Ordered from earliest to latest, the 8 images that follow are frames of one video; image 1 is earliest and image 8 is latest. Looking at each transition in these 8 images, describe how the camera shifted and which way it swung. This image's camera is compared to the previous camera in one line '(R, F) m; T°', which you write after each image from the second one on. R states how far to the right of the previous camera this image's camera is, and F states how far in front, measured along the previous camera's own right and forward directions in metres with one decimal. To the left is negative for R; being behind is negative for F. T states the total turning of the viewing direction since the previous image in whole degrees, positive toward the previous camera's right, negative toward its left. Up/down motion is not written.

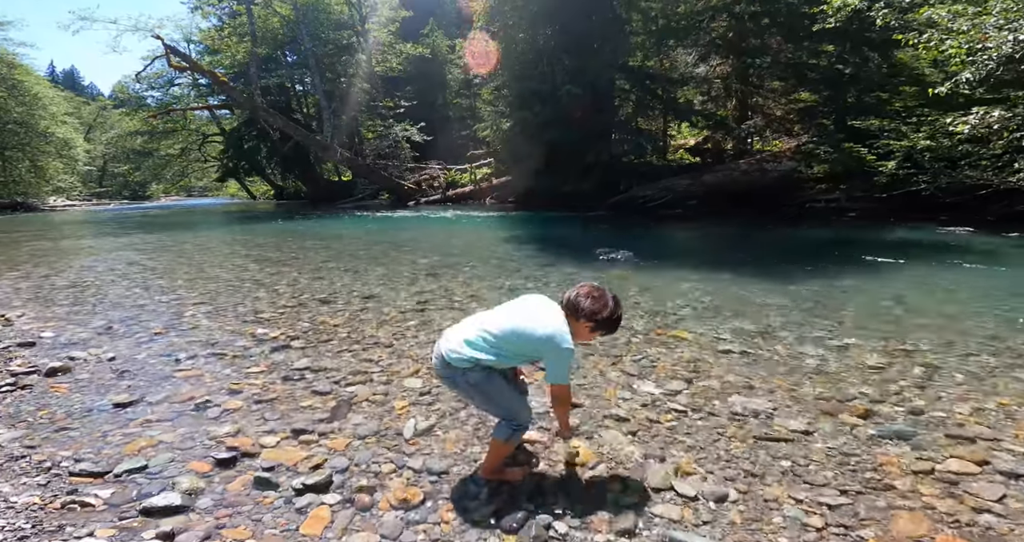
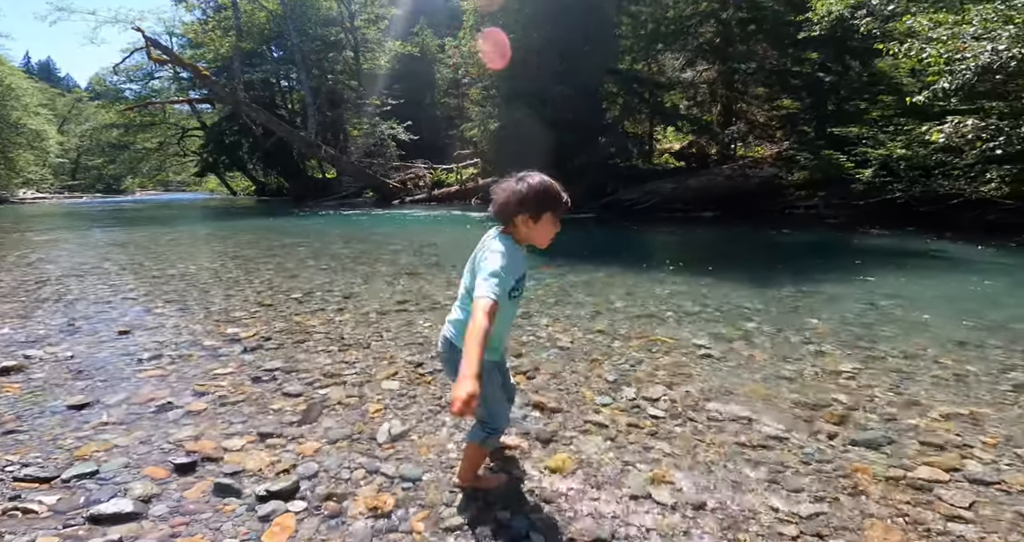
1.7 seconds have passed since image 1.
(0.0, +0.1) m; +2°
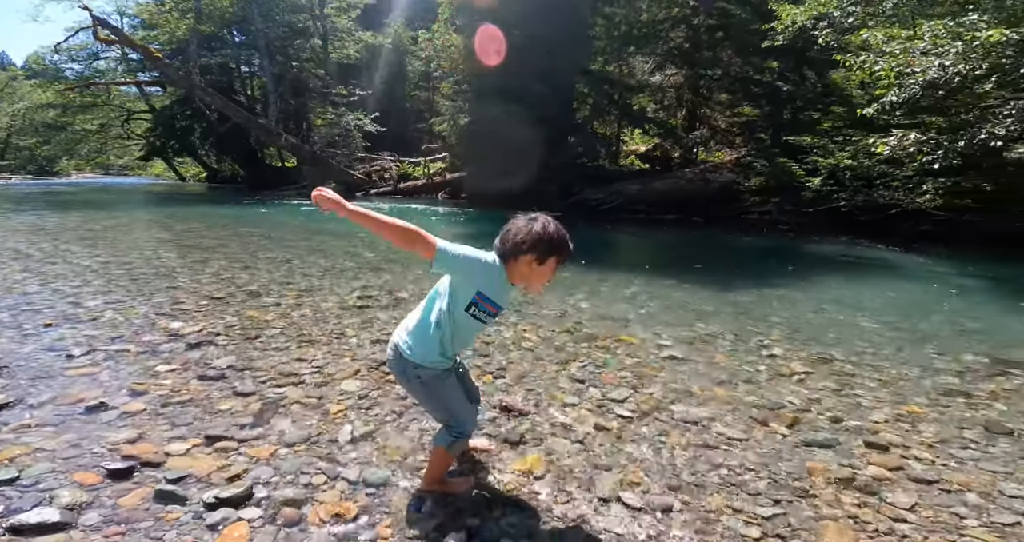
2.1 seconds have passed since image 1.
(0.0, 0.0) m; +4°
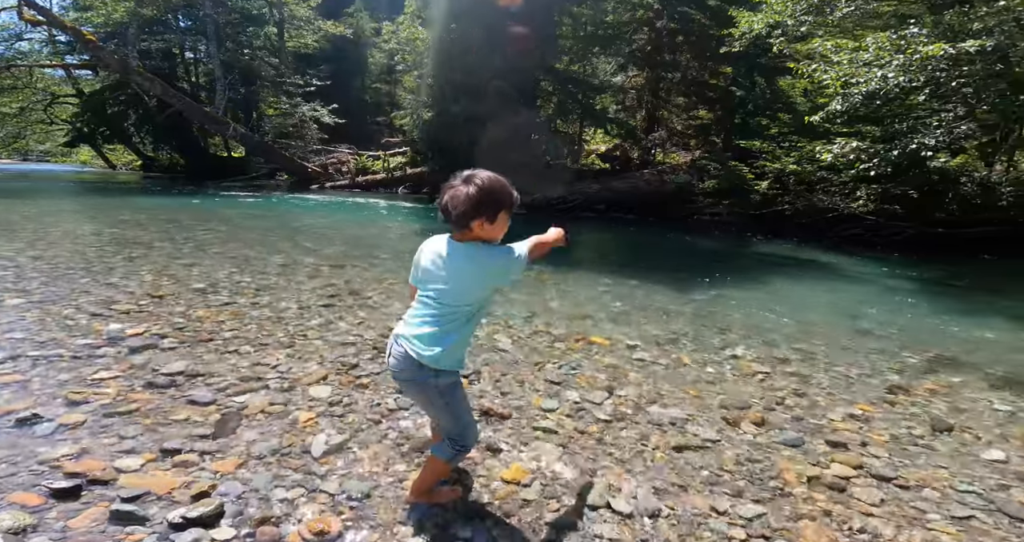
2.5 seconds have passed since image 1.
(-0.1, +0.1) m; +5°
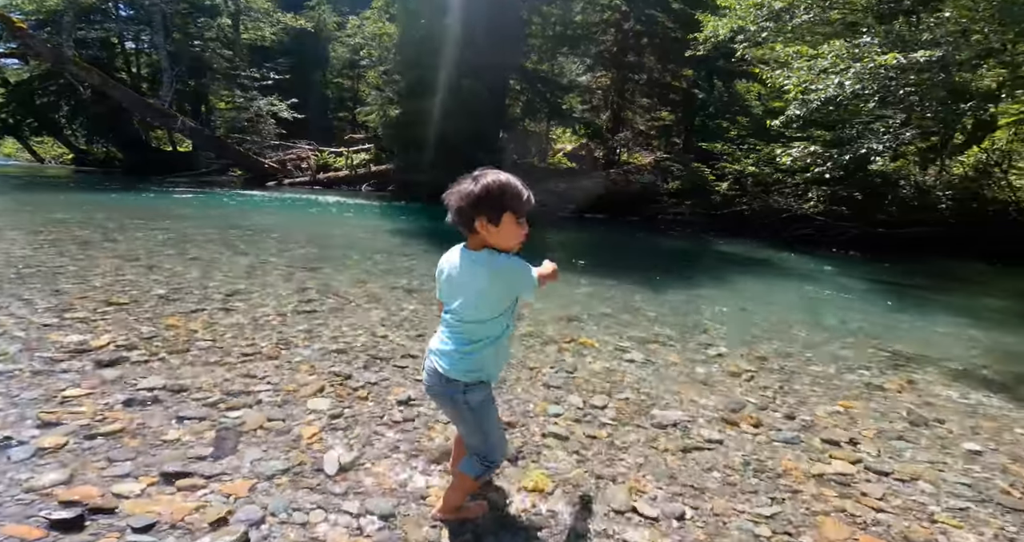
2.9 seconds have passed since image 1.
(-0.3, +0.1) m; +4°
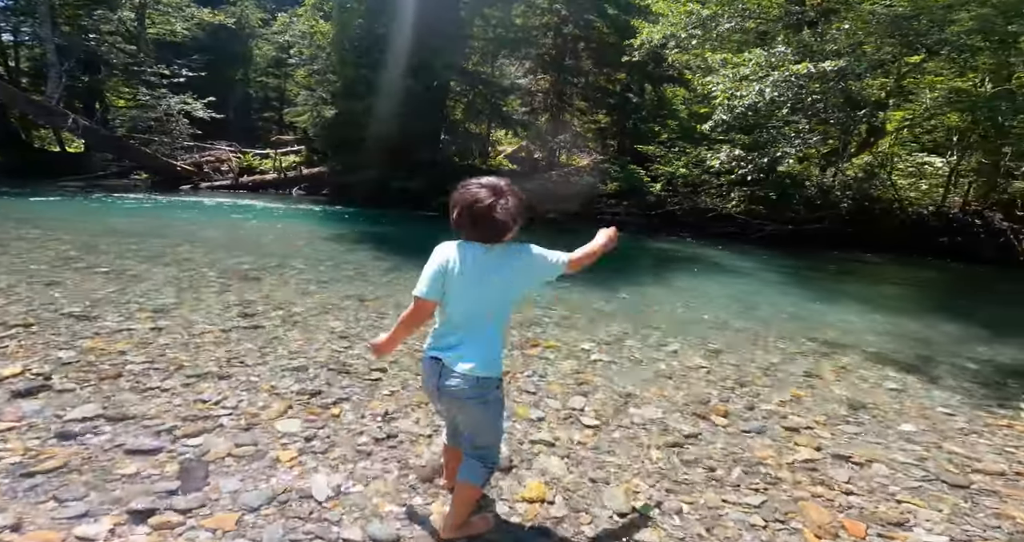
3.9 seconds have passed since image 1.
(-0.3, +0.1) m; +7°
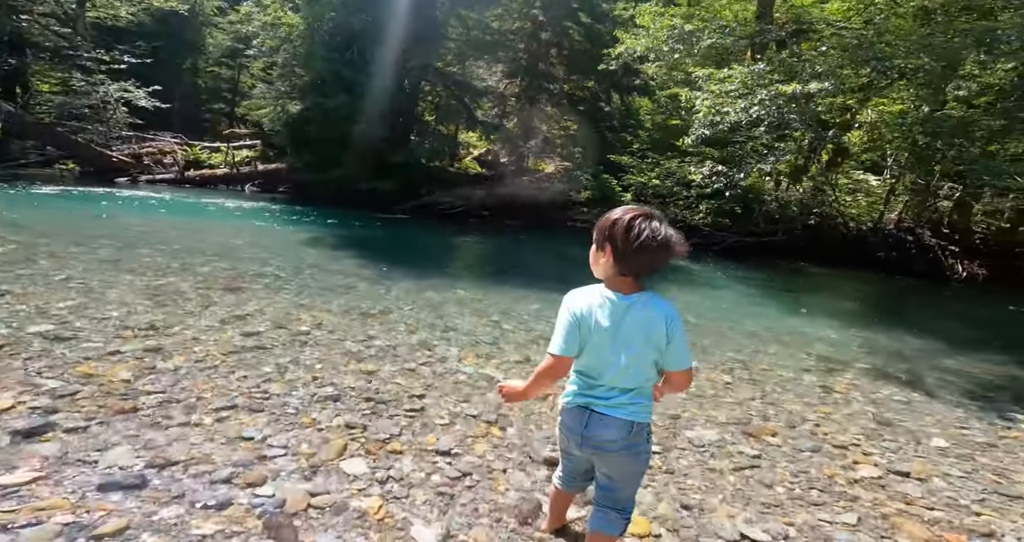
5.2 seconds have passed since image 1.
(-0.7, +0.3) m; +5°
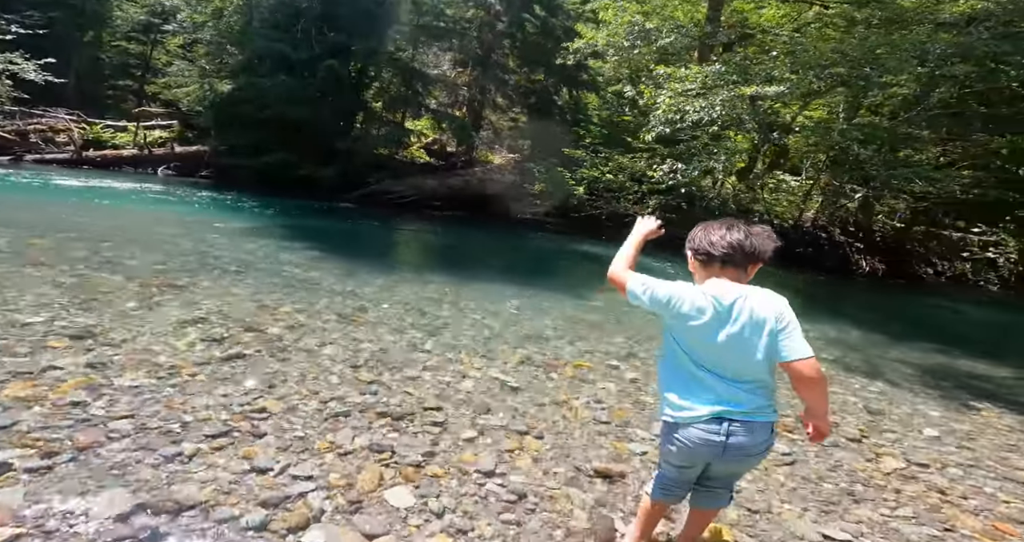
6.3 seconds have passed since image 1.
(-0.6, +0.4) m; +7°
